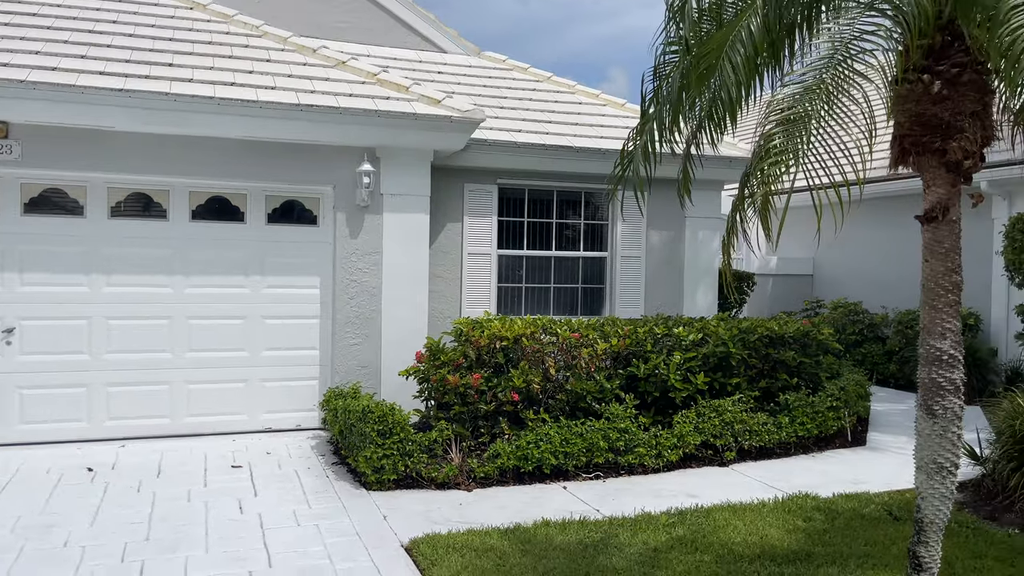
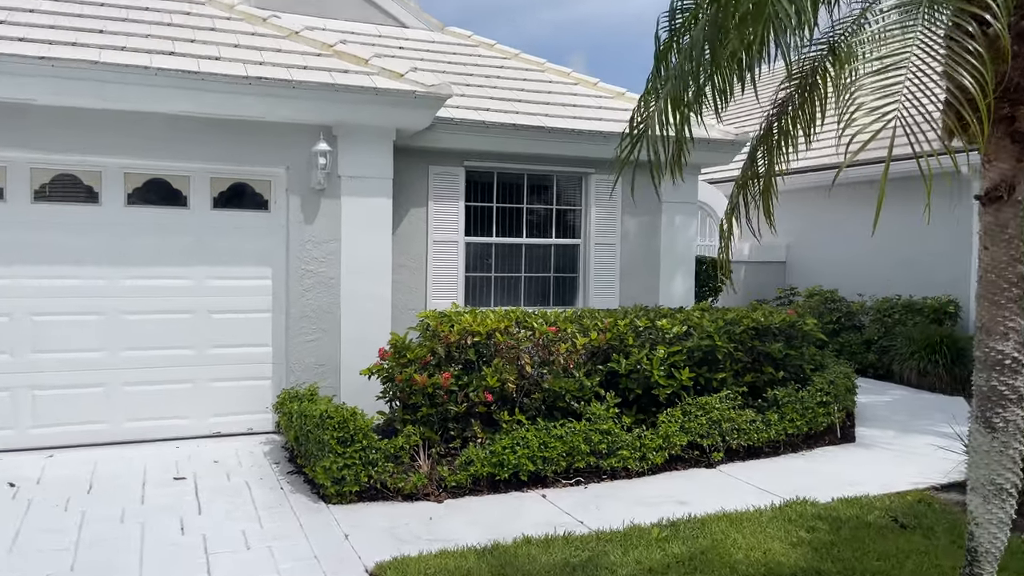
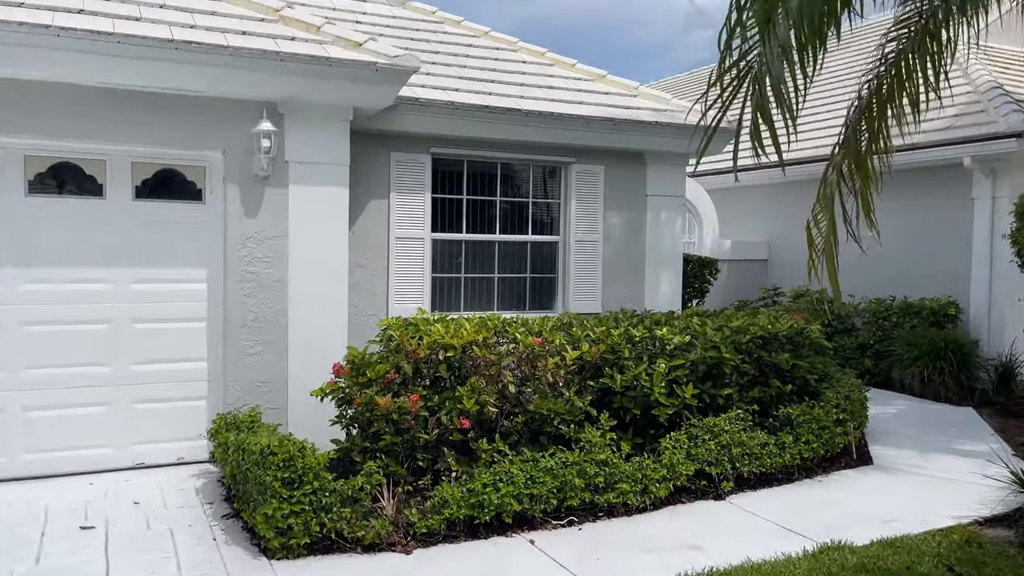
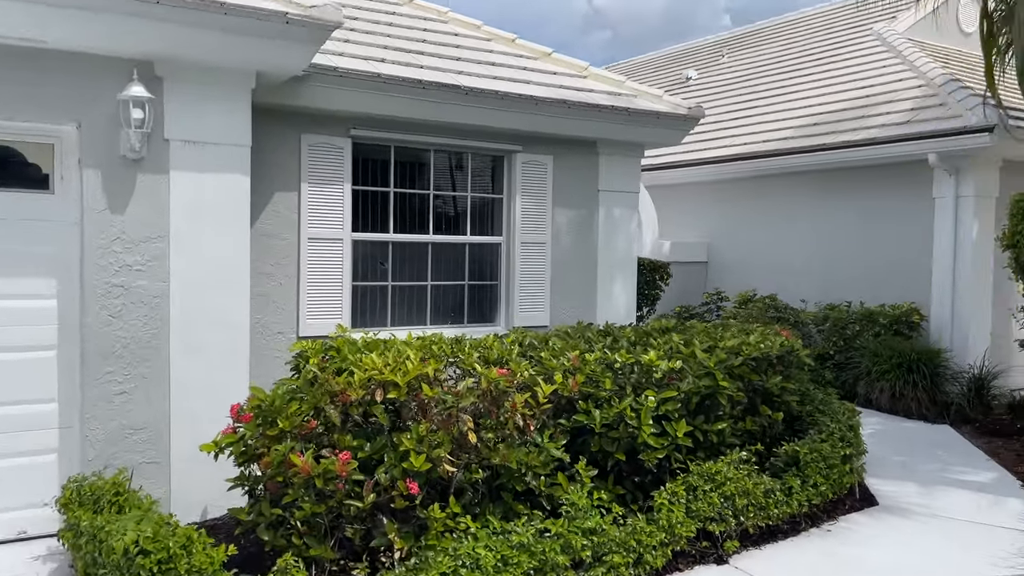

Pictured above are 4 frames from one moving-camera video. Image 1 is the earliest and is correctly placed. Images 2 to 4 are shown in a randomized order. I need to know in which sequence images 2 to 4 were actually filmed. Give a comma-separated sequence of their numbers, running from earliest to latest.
2, 3, 4
